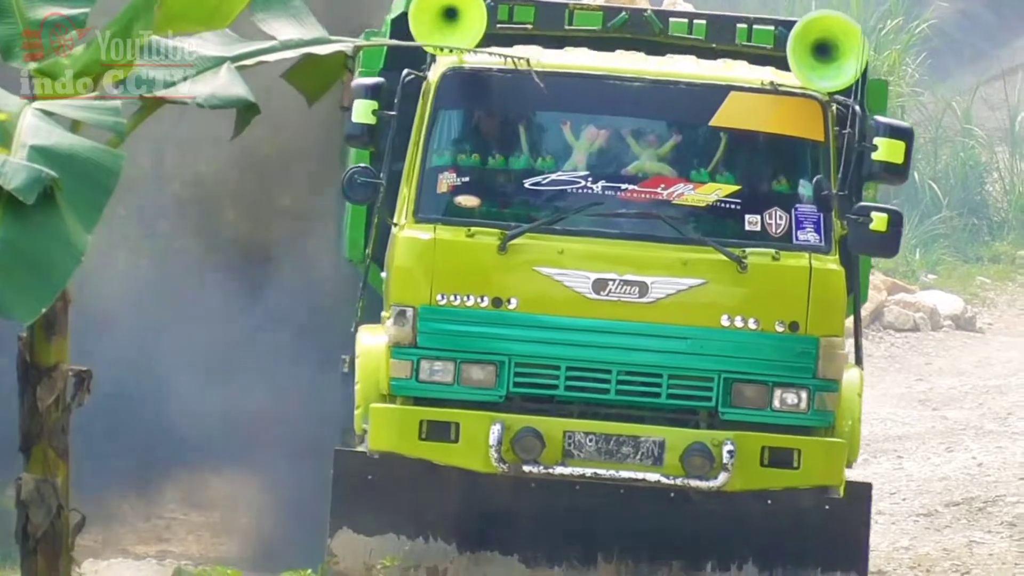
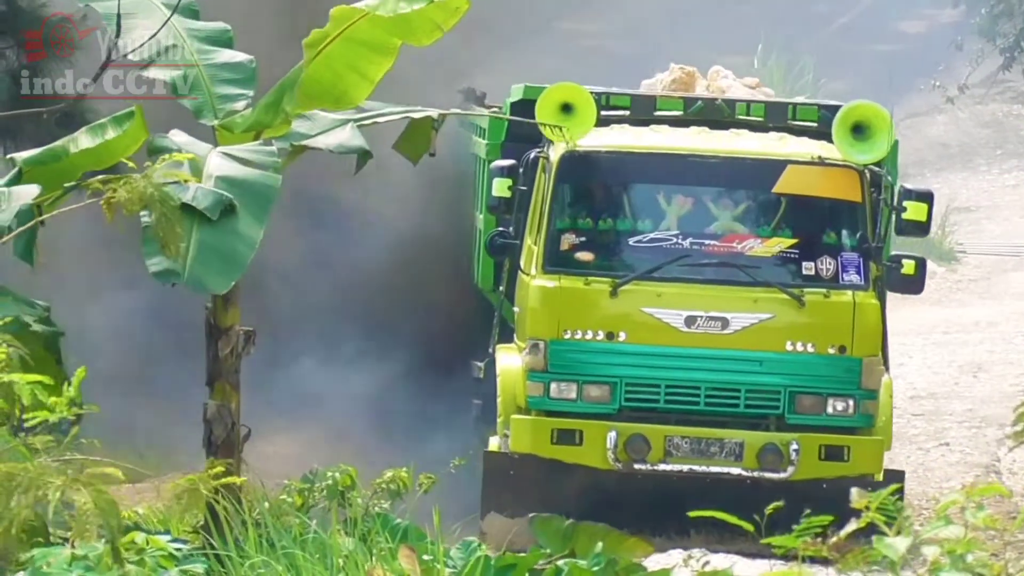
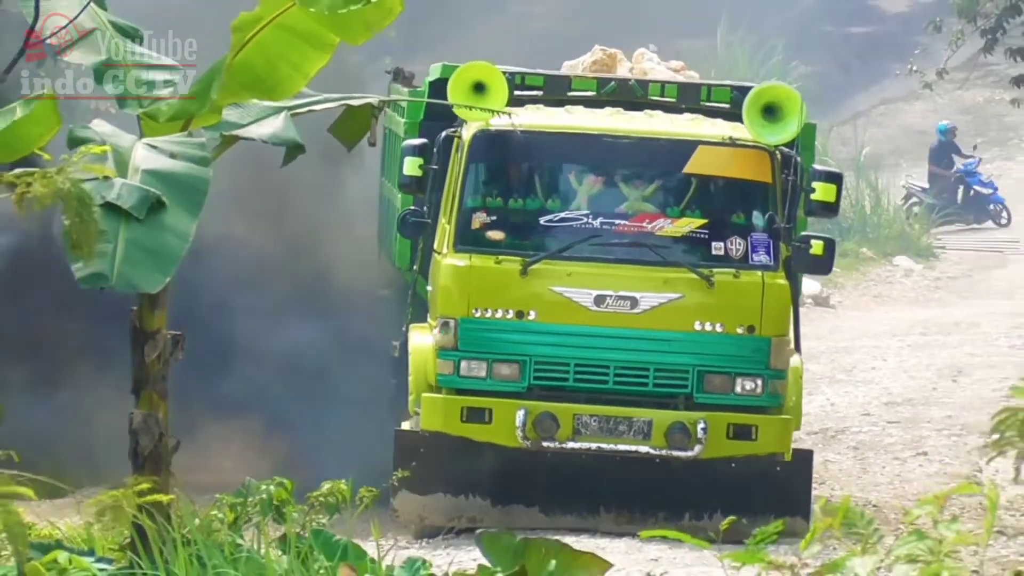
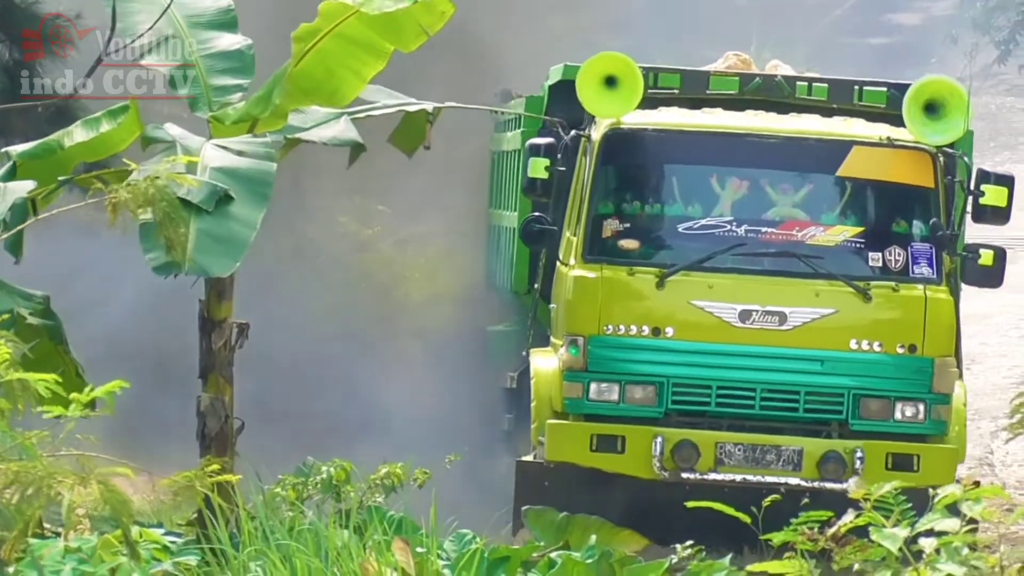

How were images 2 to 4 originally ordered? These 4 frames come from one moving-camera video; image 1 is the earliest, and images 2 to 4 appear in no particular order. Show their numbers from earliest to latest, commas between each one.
3, 2, 4
